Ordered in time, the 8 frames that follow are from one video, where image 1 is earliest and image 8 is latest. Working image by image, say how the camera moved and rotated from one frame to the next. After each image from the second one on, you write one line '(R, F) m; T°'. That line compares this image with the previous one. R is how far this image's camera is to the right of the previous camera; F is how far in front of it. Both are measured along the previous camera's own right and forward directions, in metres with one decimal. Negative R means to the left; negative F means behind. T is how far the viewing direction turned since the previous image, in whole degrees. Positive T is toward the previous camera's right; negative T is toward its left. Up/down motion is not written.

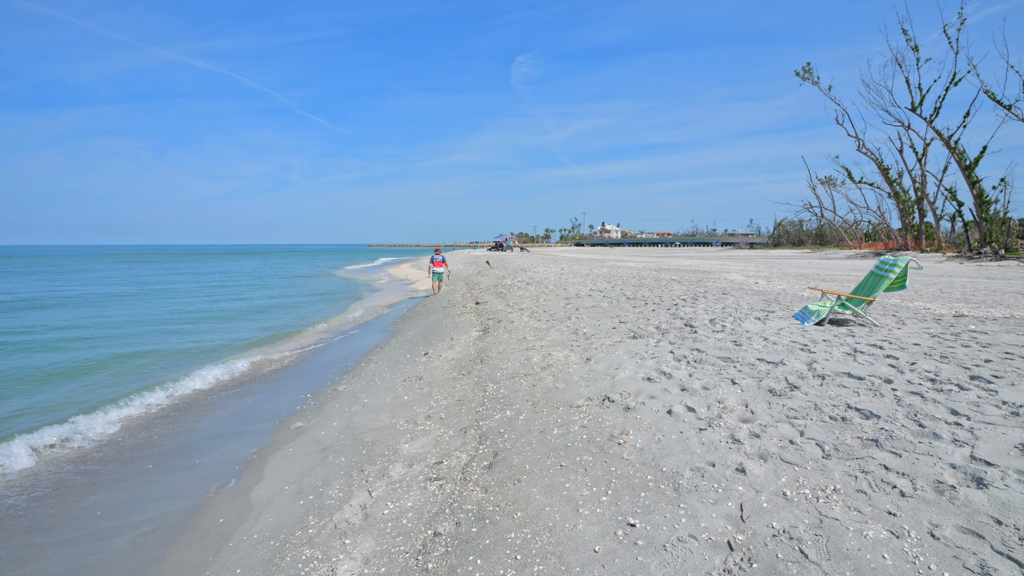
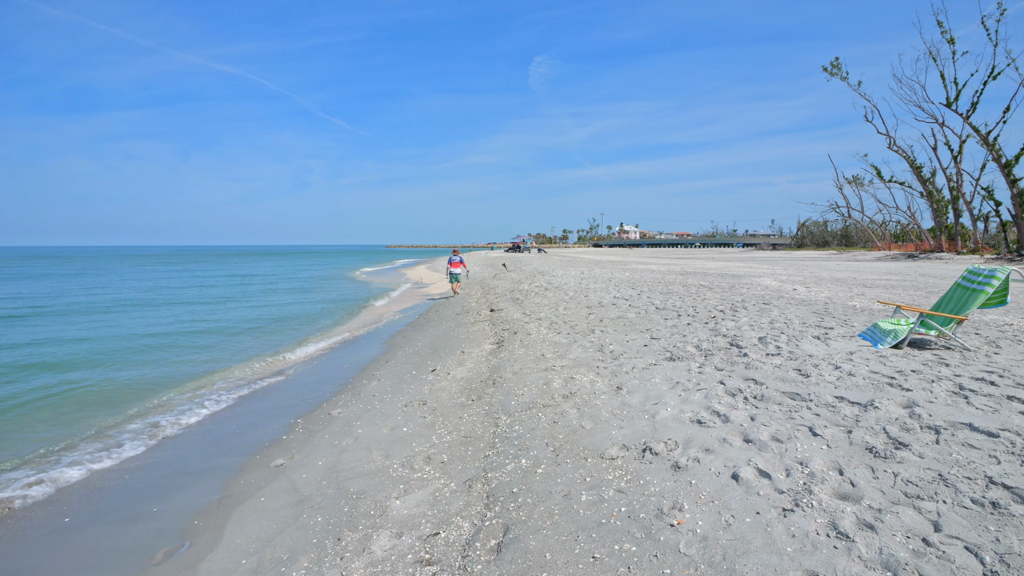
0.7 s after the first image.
(0.0, +1.0) m; -2°
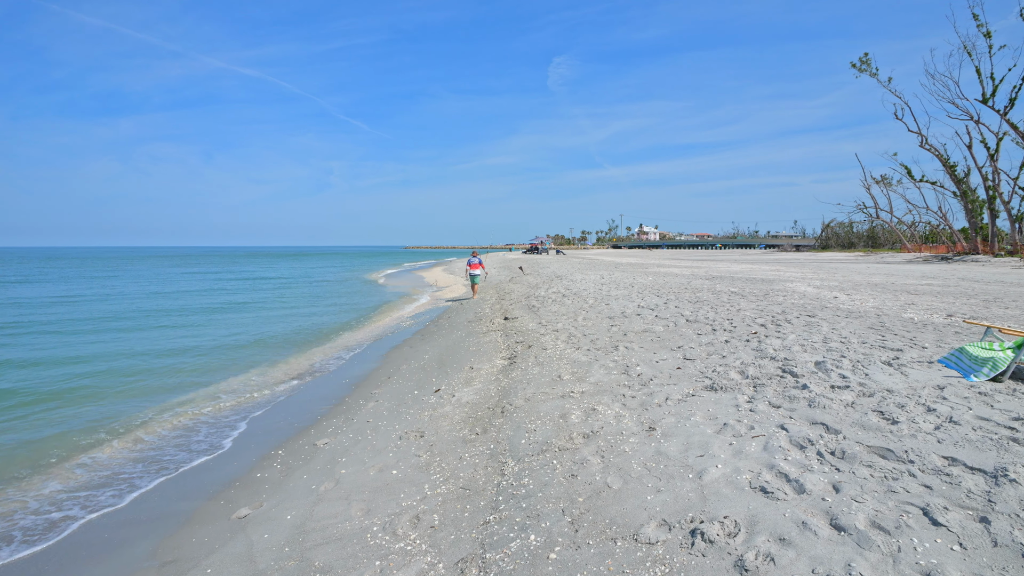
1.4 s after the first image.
(+0.1, +1.0) m; -2°
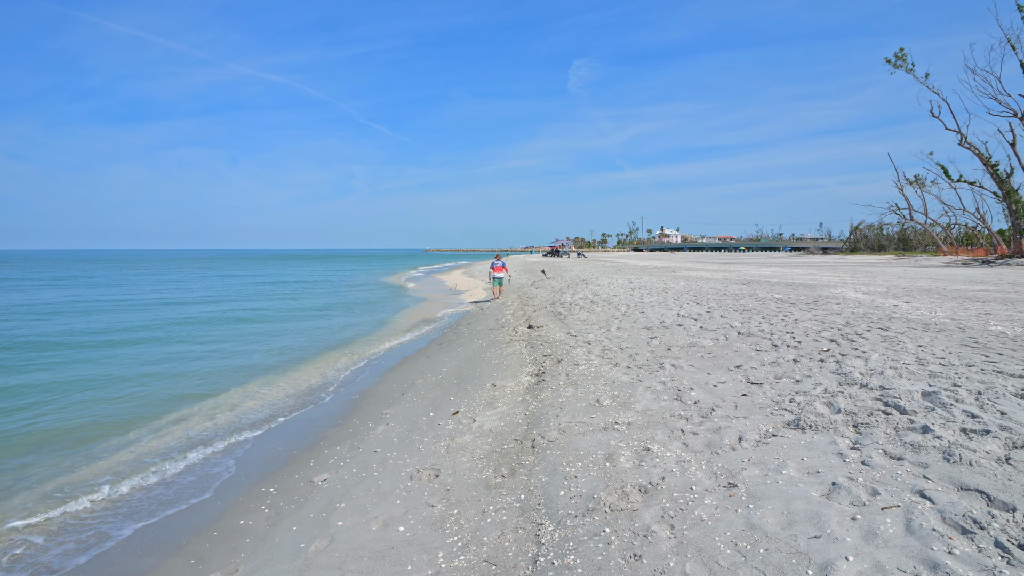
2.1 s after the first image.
(-0.1, +1.0) m; -2°
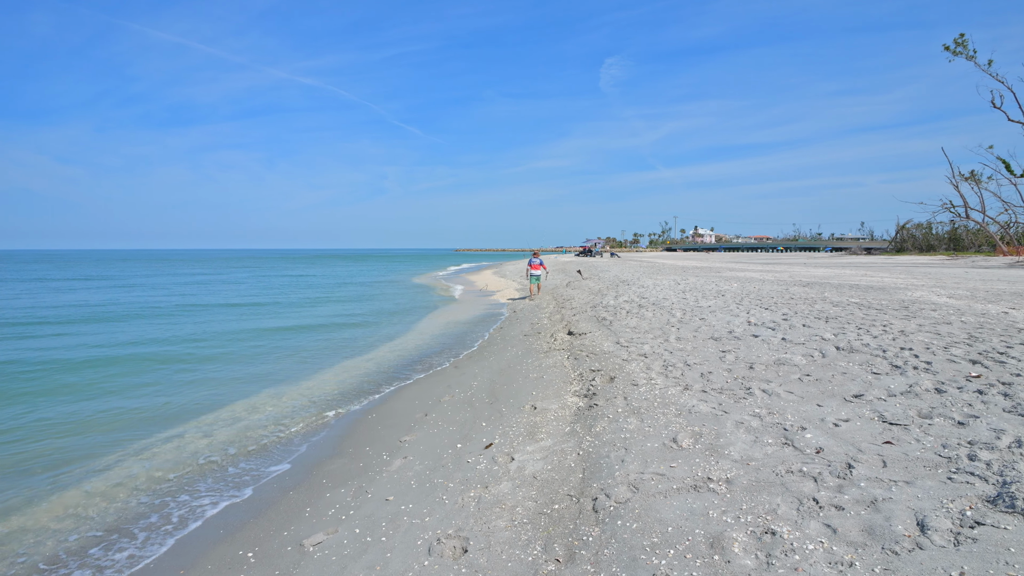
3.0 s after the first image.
(-0.2, +1.4) m; -3°
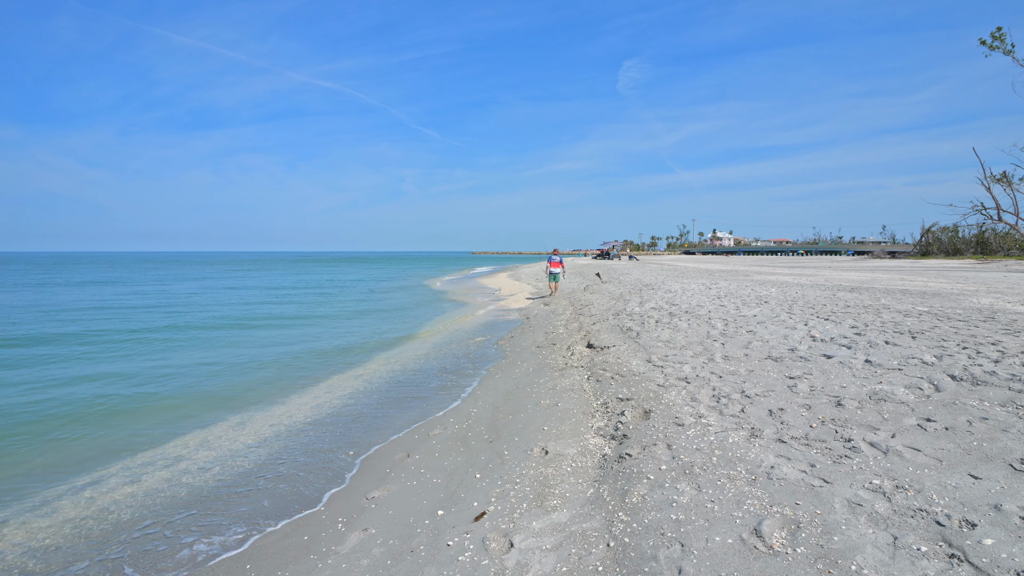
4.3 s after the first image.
(+0.1, +1.6) m; -2°
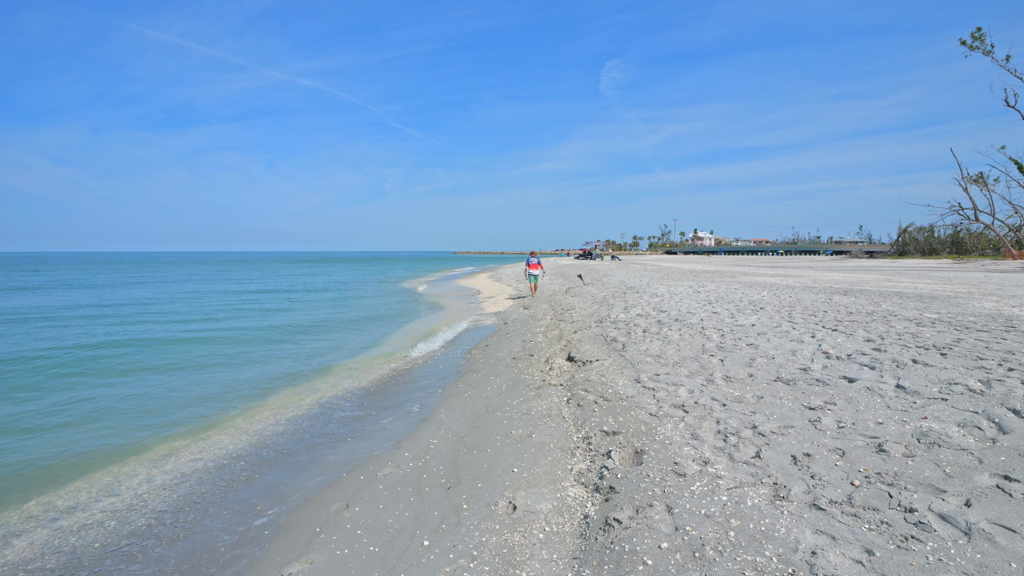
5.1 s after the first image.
(+0.2, +1.1) m; +2°
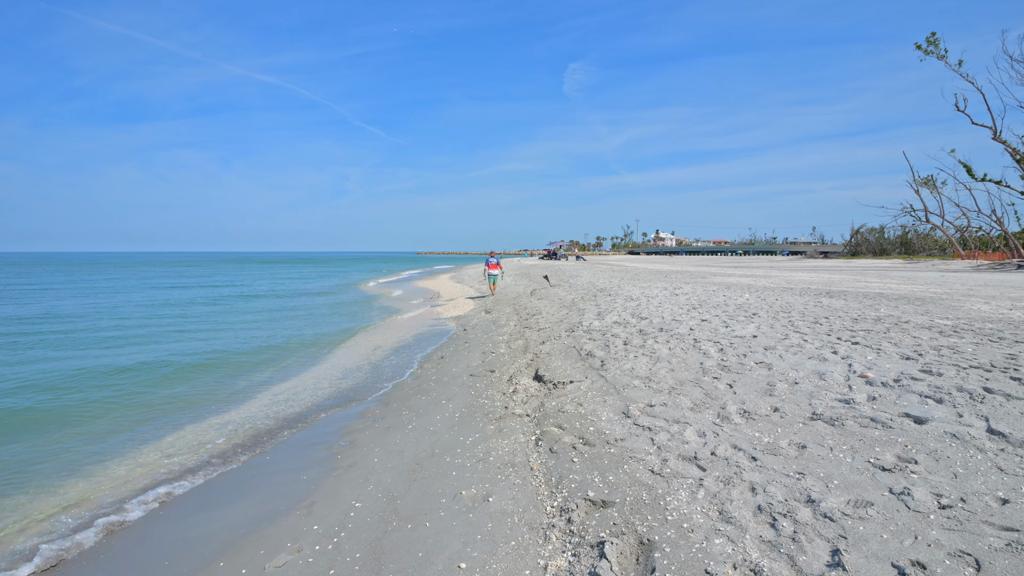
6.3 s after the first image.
(+0.1, +1.6) m; +3°
